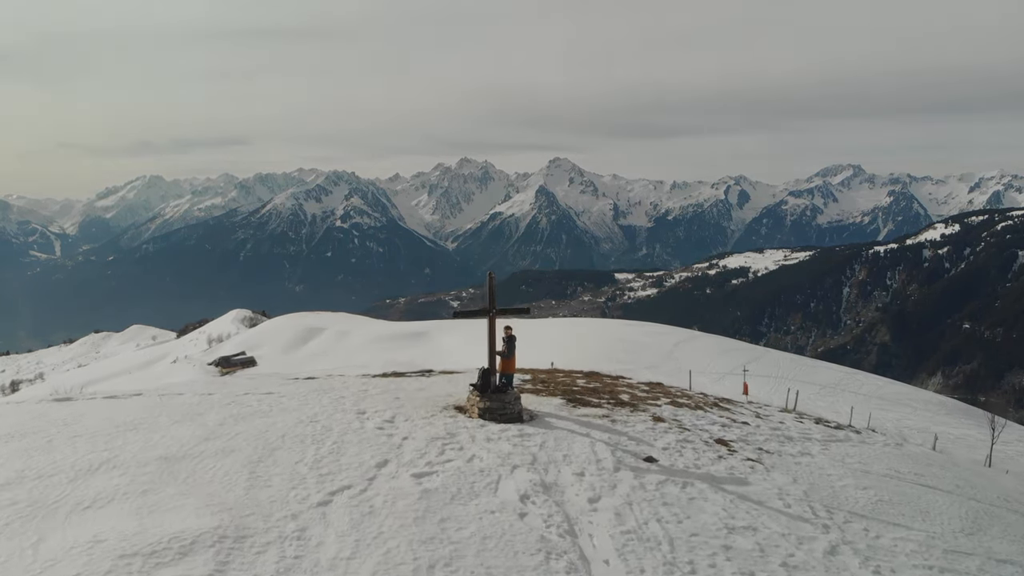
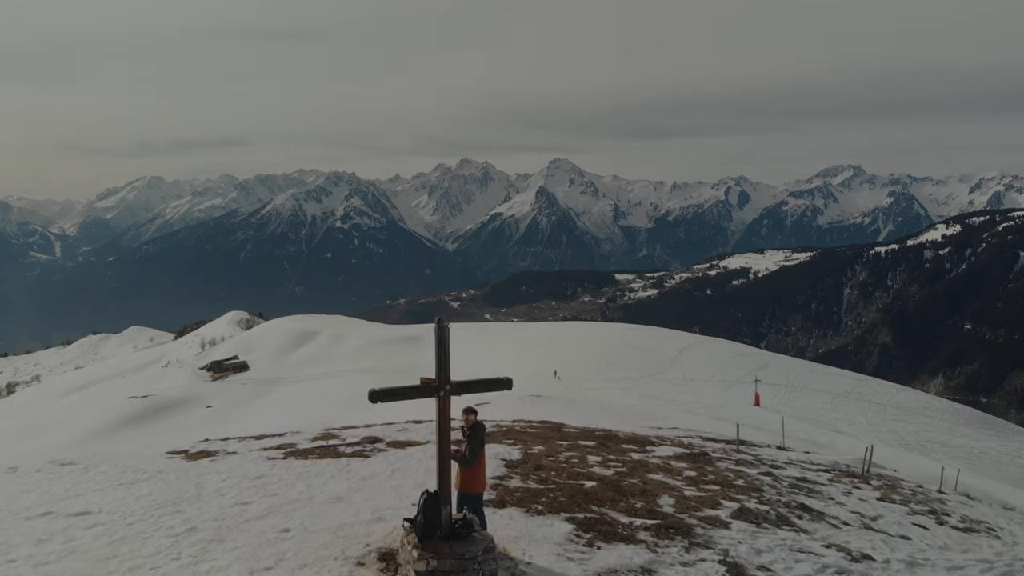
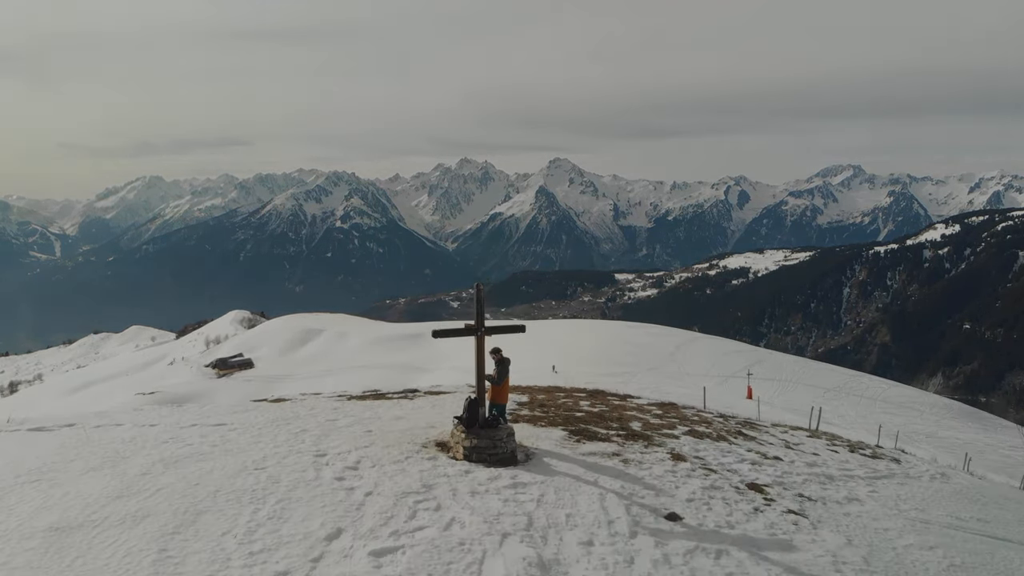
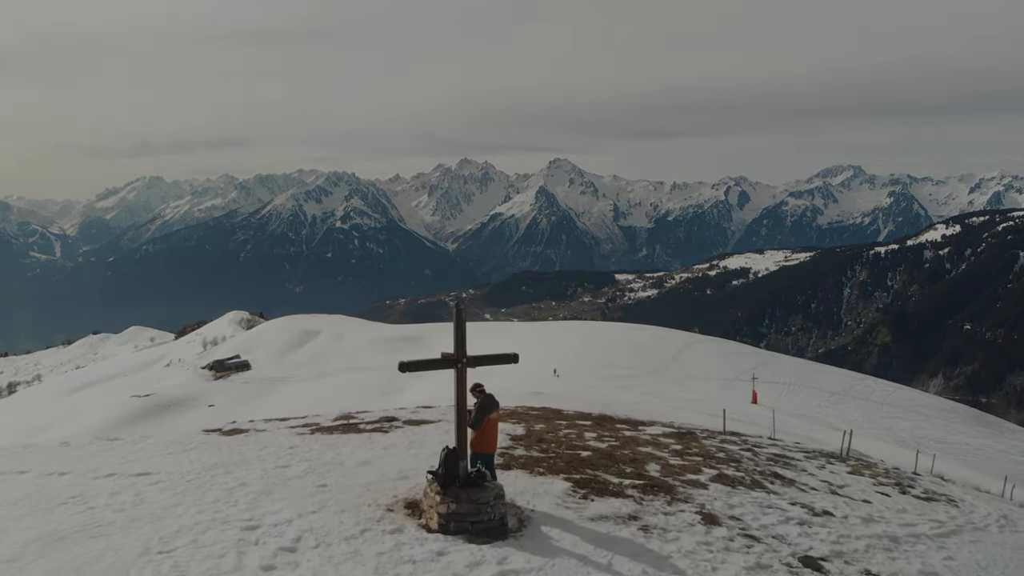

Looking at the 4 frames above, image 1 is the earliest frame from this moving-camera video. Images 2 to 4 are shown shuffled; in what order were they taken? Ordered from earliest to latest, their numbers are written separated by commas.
3, 4, 2
